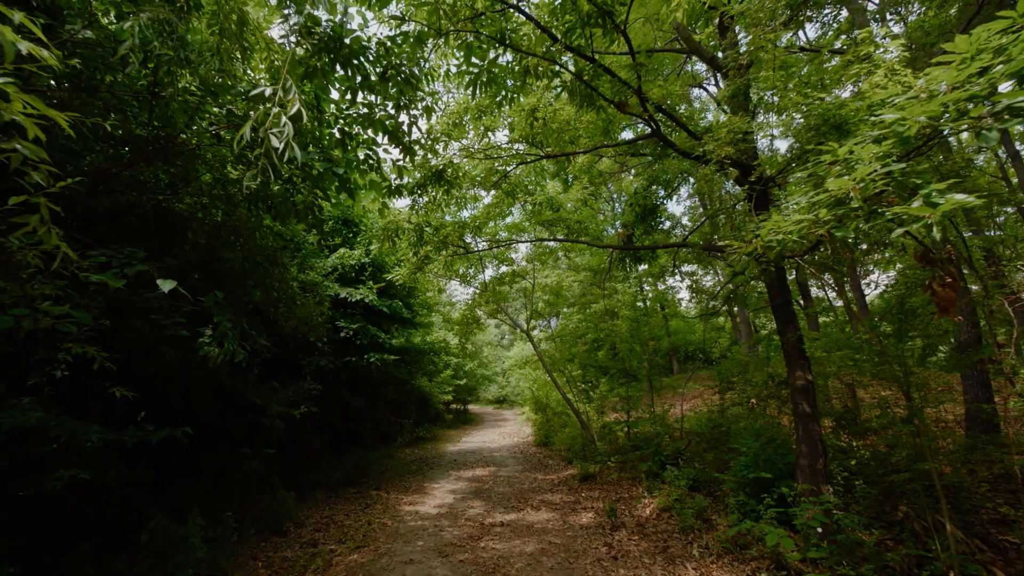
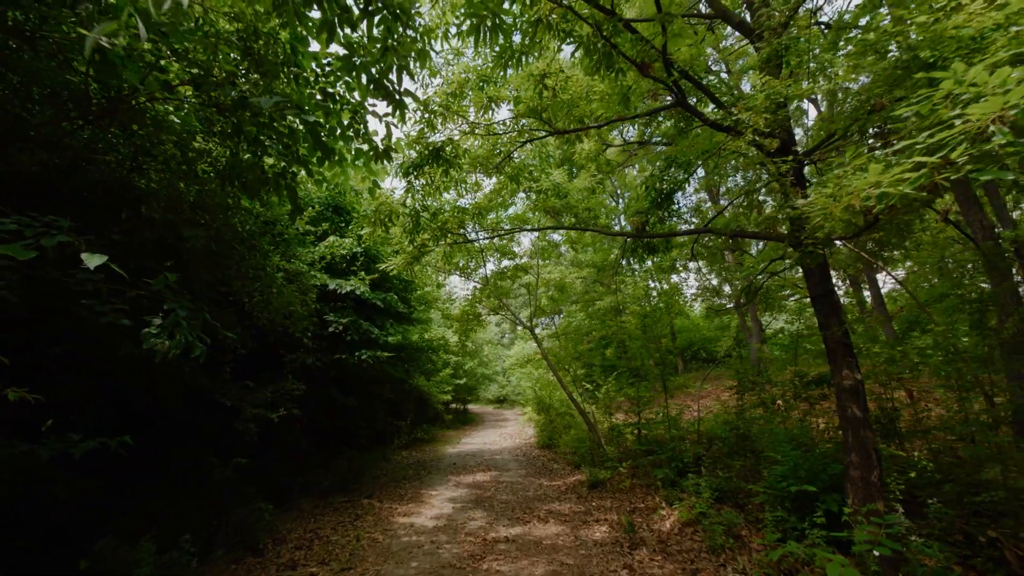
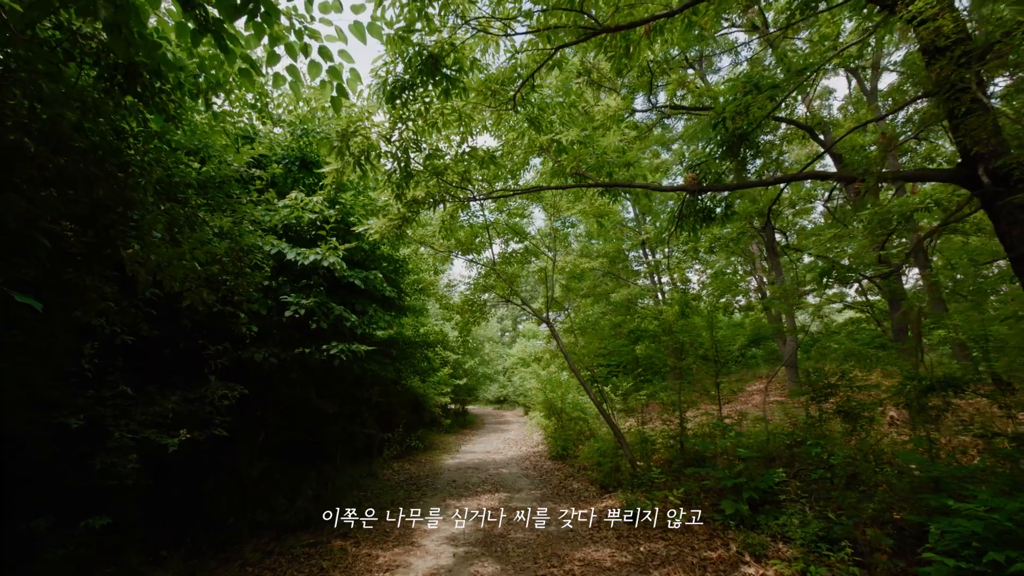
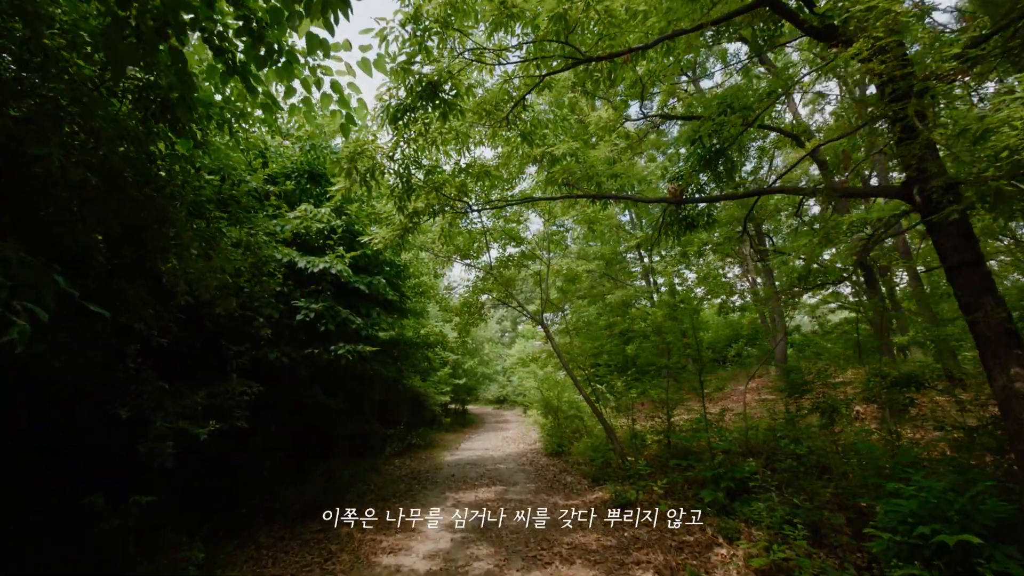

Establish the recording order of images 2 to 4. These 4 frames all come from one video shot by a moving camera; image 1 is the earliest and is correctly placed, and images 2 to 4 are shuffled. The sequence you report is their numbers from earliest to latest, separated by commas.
2, 4, 3
